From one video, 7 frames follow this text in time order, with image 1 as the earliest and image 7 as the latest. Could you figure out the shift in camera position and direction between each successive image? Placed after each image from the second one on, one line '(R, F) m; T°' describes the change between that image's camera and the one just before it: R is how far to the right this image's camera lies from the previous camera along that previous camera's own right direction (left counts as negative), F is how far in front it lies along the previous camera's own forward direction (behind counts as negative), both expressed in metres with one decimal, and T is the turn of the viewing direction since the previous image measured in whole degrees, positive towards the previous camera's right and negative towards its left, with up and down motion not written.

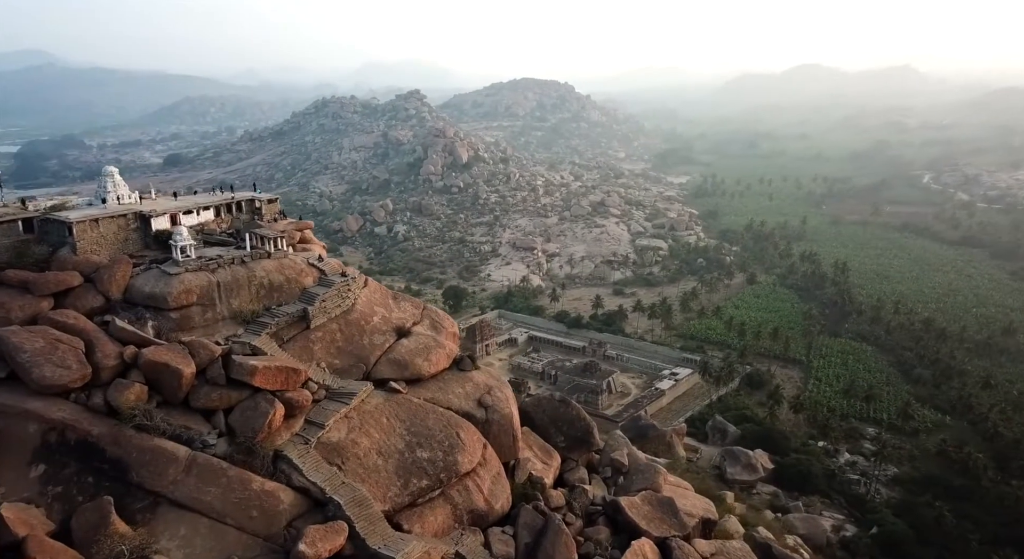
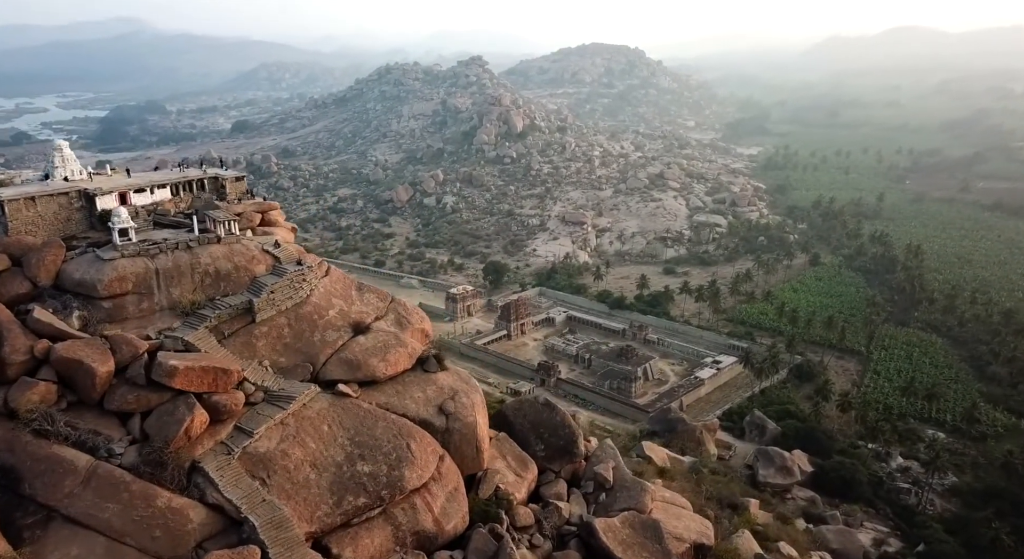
(+1.7, +1.6) m; -5°
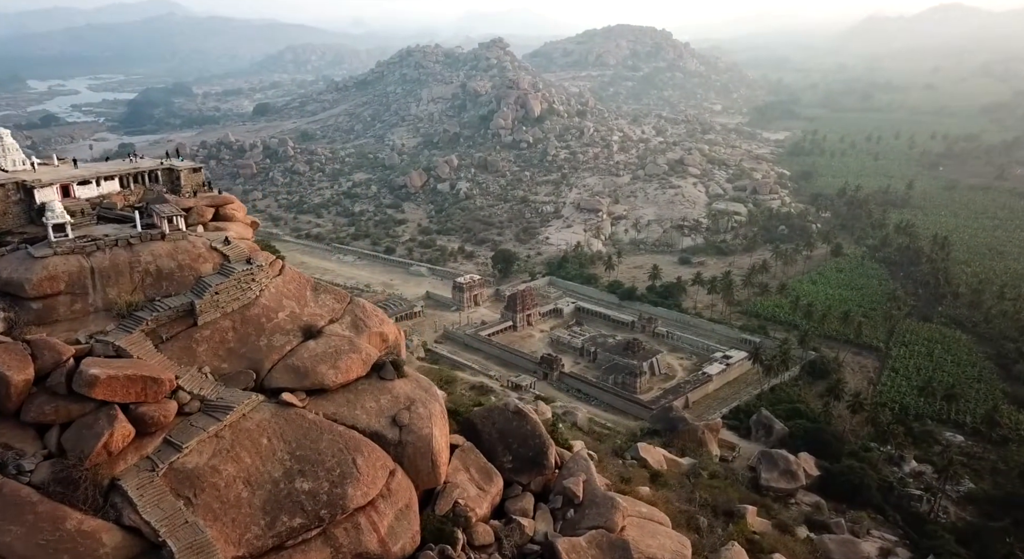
(+1.1, +0.9) m; -2°
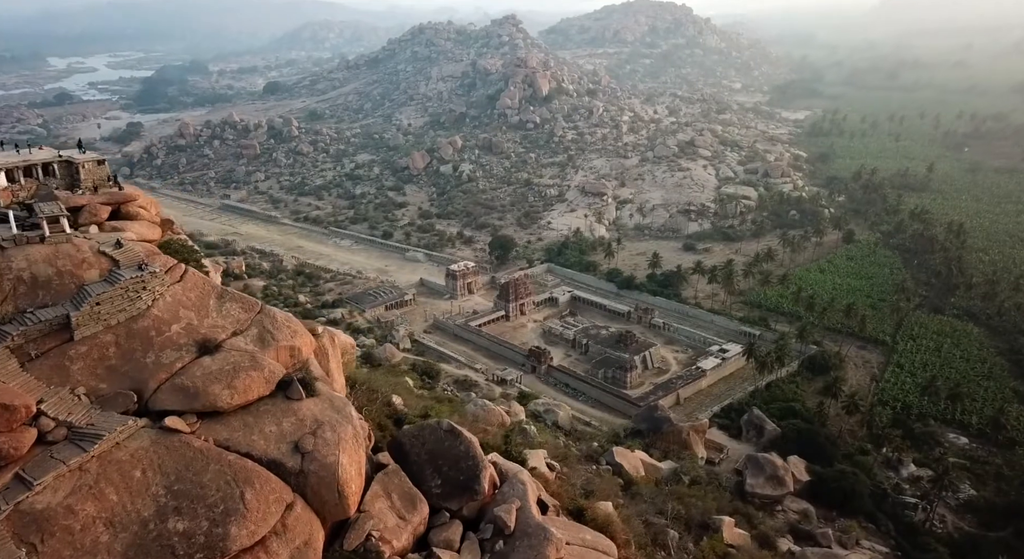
(+1.6, +1.3) m; -2°
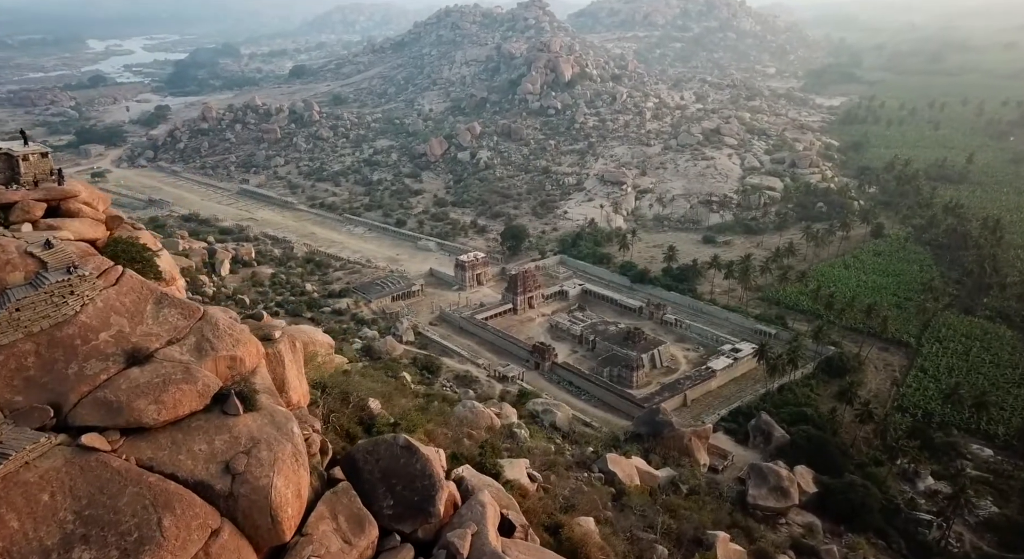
(+1.1, +0.9) m; -2°
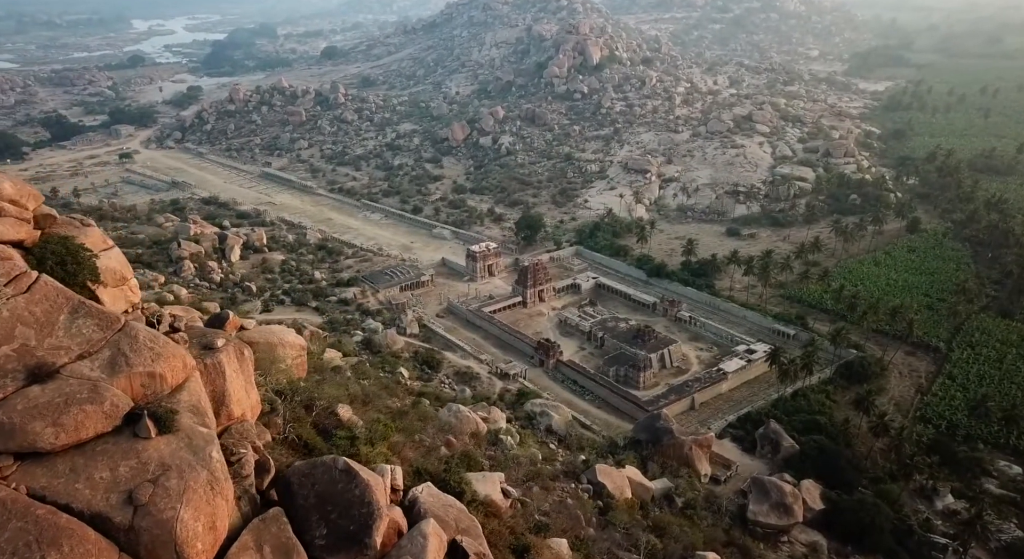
(+1.3, +1.1) m; -3°
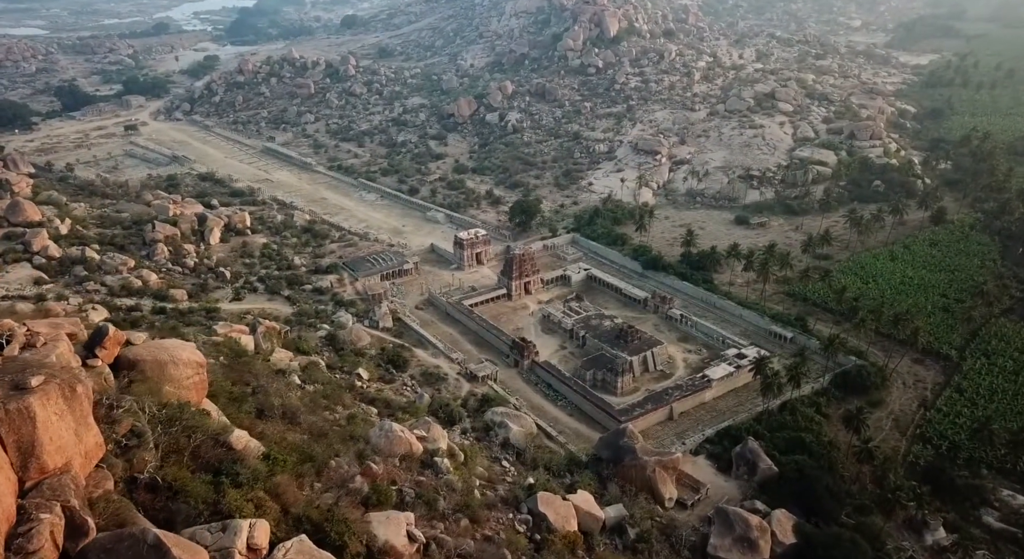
(+2.4, +2.0) m; -3°
